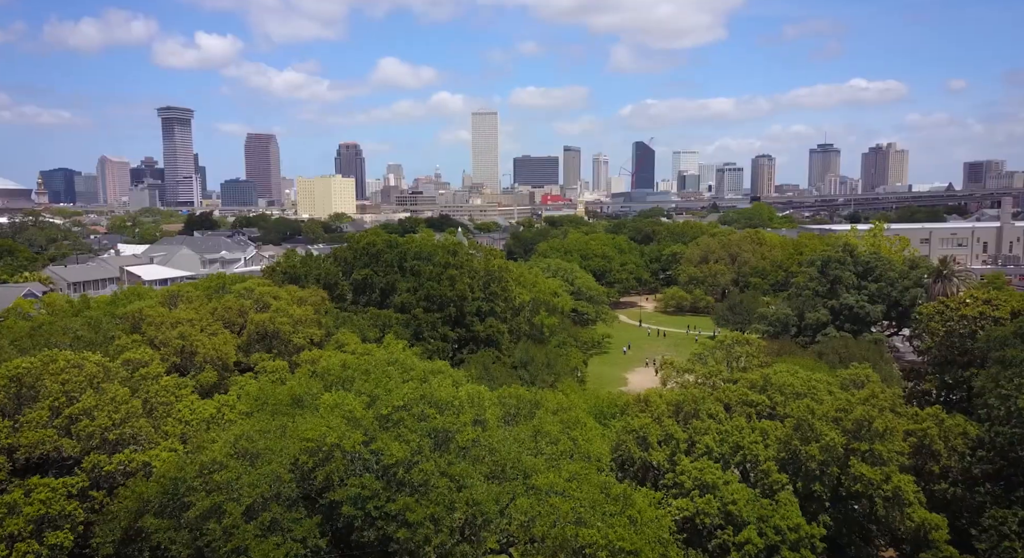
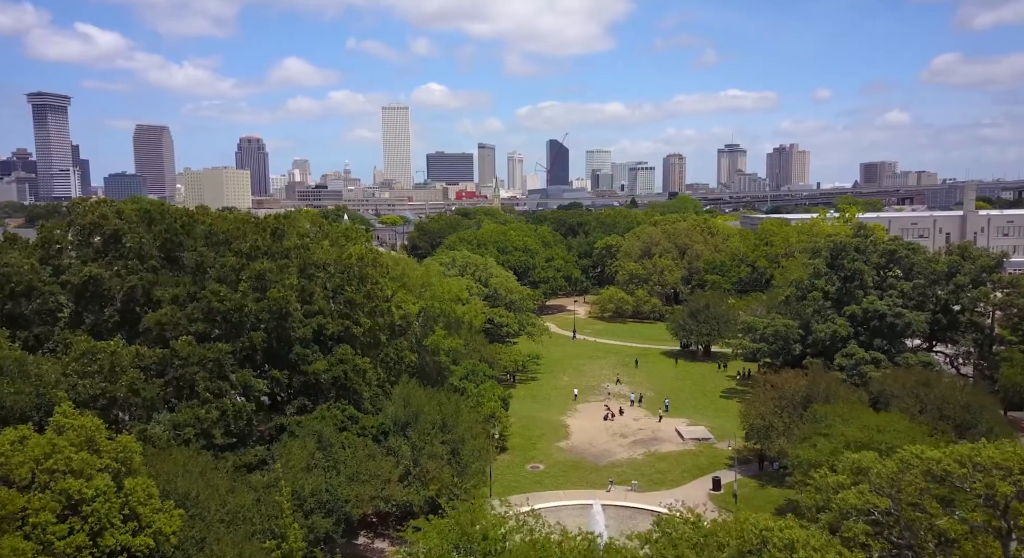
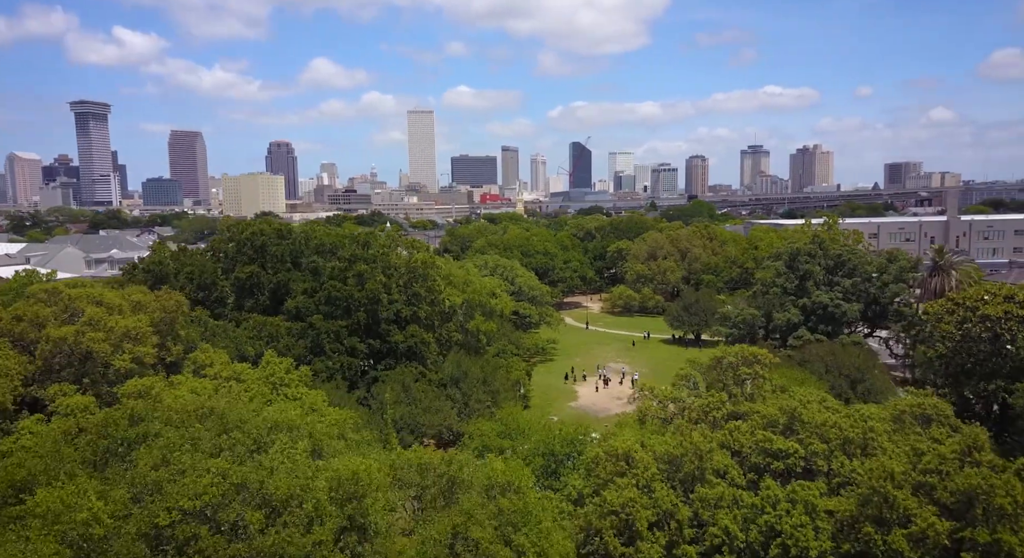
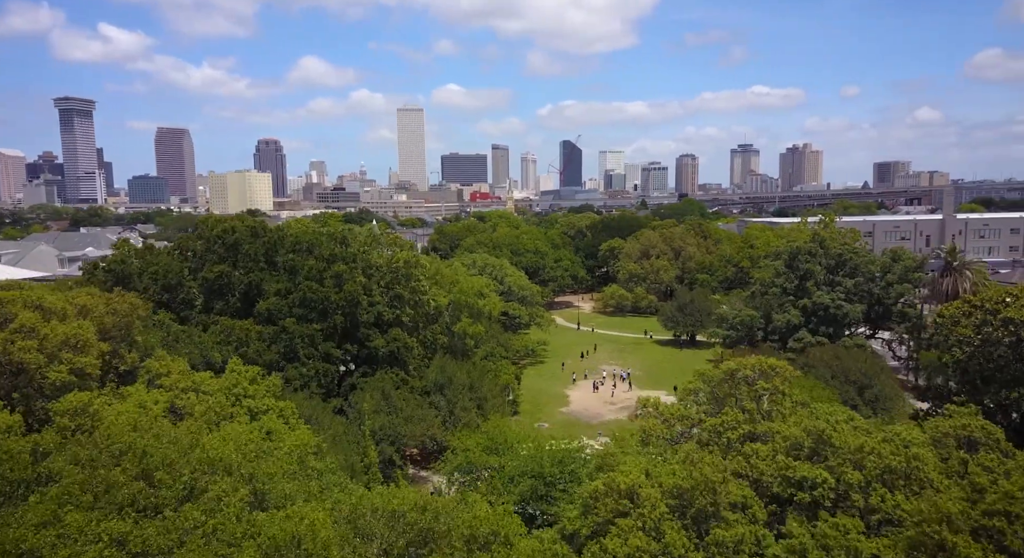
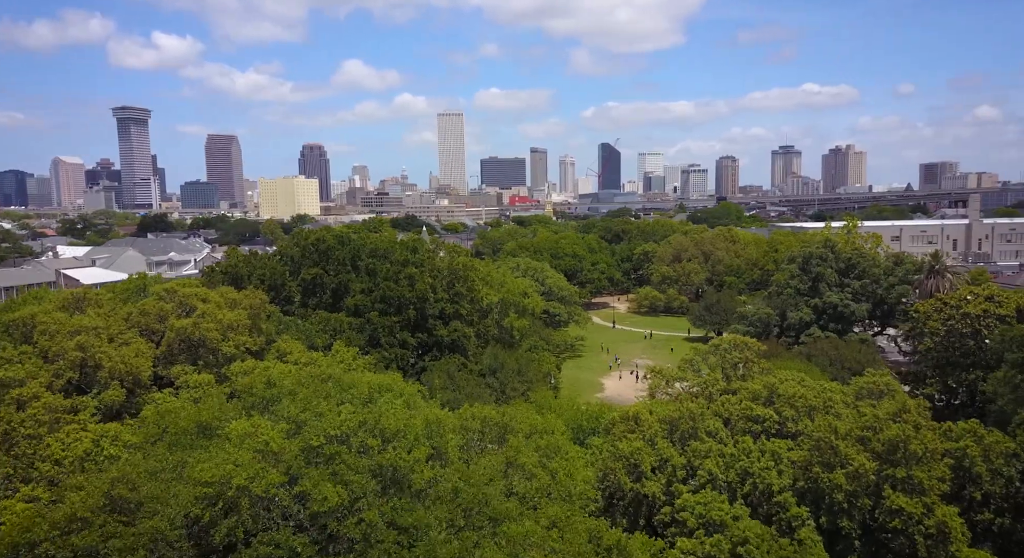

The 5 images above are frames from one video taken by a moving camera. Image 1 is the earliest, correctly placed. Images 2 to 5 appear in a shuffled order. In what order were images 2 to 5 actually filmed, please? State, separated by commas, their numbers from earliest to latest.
5, 3, 4, 2
